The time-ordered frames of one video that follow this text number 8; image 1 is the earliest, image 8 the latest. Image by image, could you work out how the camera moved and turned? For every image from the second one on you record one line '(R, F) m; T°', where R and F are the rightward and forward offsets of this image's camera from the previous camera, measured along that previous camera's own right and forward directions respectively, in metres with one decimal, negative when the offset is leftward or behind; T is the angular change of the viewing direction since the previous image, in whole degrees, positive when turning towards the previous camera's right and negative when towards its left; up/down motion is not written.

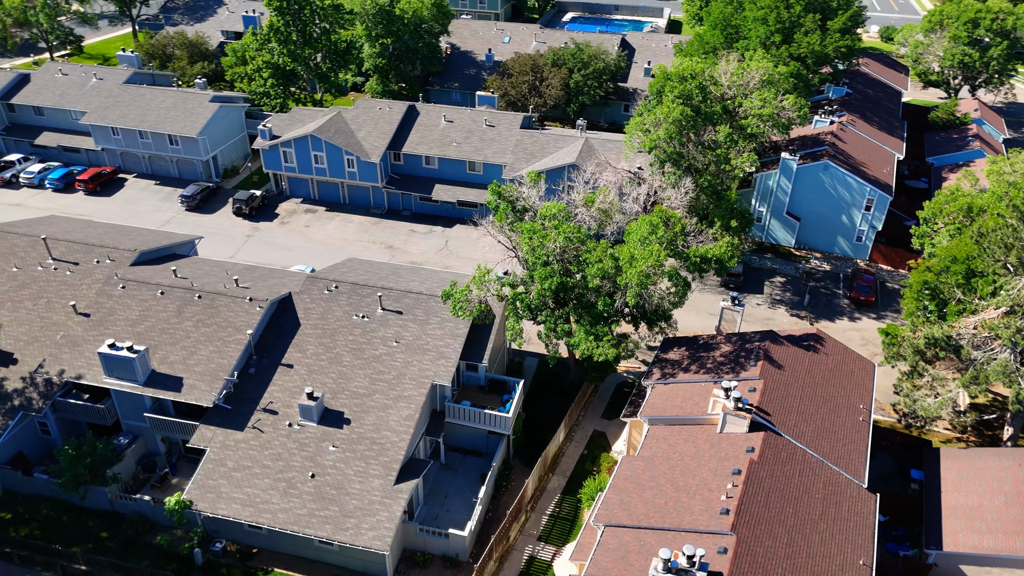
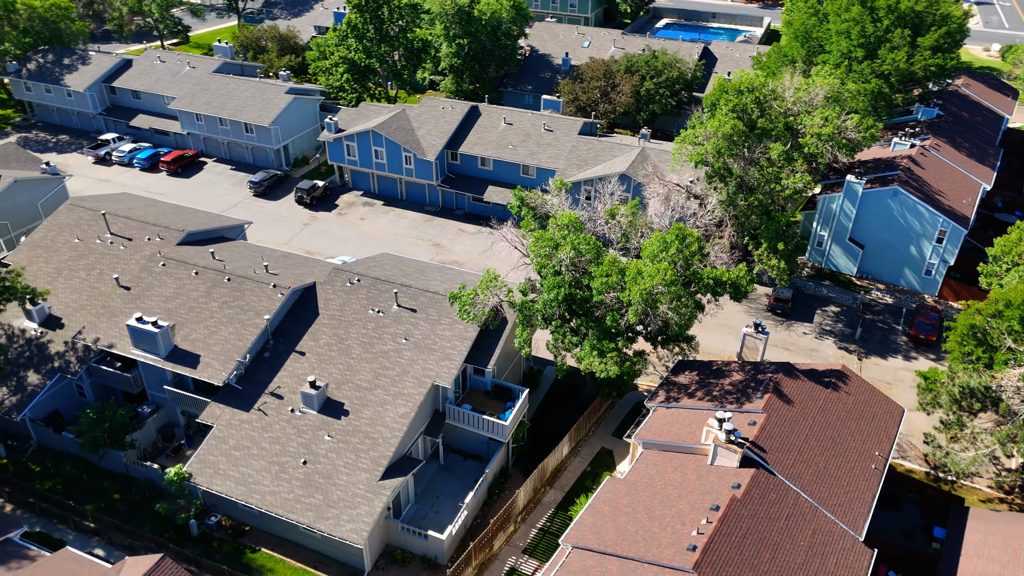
(+3.5, +0.5) m; -7°
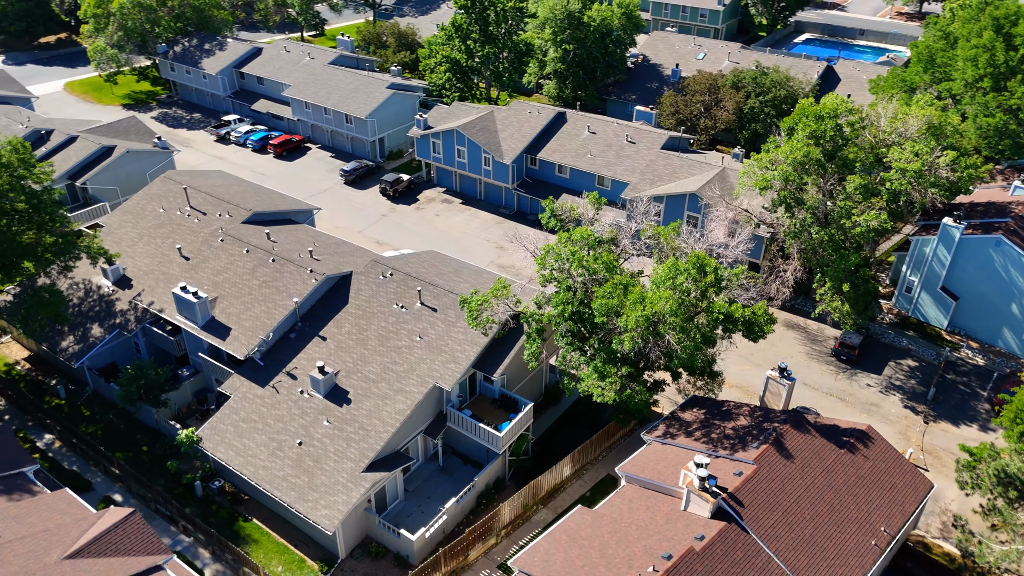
(+4.9, +0.9) m; -11°
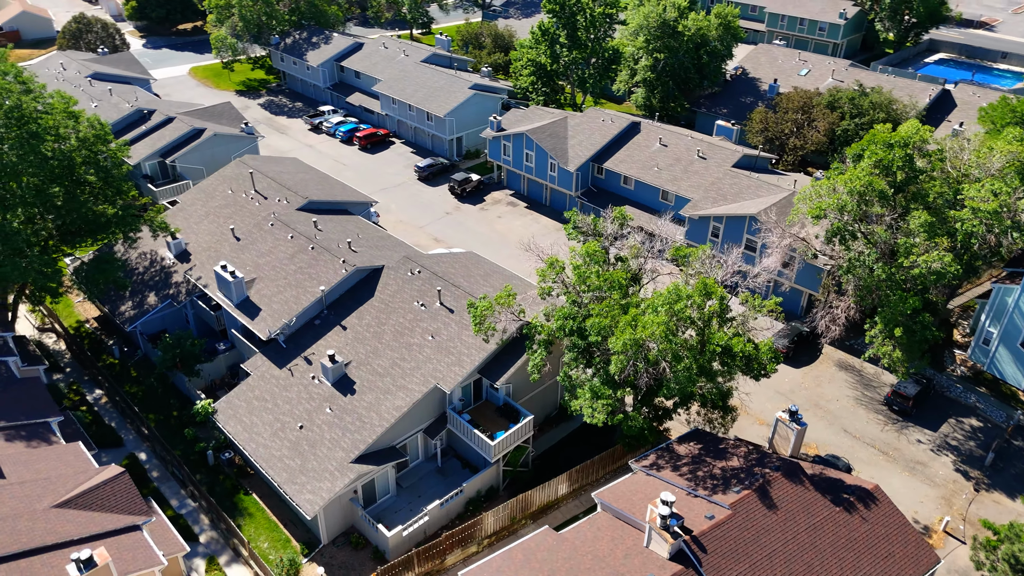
(+4.2, +0.7) m; -9°
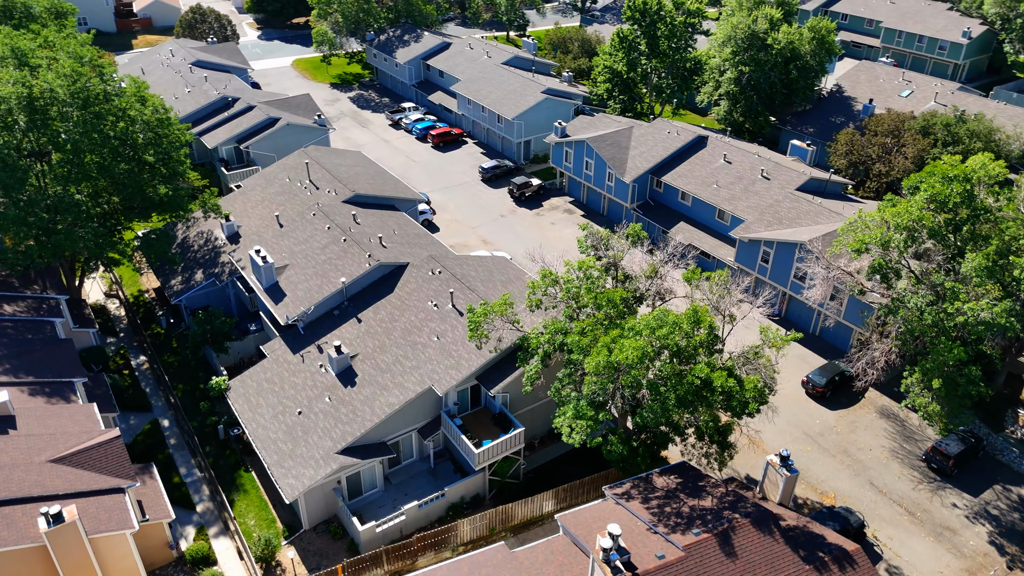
(+4.2, +0.7) m; -8°
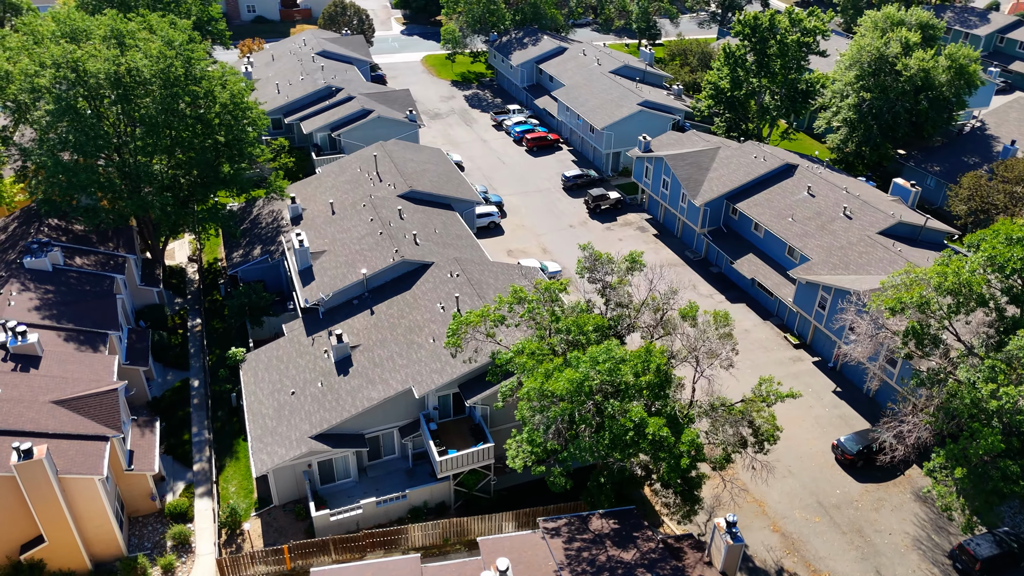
(+6.3, +1.3) m; -12°
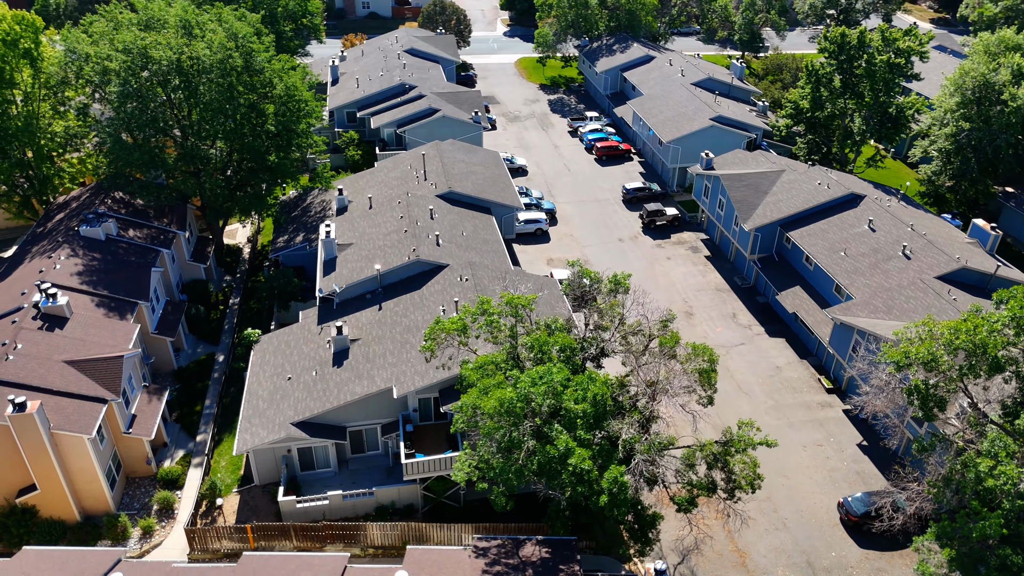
(+5.1, +0.9) m; -9°
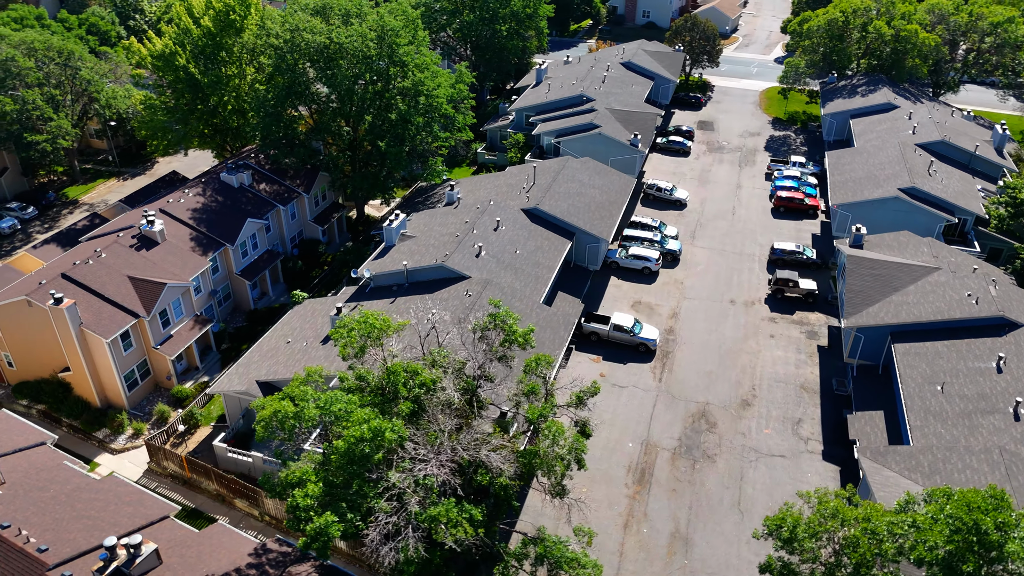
(+13.3, +4.2) m; -23°
